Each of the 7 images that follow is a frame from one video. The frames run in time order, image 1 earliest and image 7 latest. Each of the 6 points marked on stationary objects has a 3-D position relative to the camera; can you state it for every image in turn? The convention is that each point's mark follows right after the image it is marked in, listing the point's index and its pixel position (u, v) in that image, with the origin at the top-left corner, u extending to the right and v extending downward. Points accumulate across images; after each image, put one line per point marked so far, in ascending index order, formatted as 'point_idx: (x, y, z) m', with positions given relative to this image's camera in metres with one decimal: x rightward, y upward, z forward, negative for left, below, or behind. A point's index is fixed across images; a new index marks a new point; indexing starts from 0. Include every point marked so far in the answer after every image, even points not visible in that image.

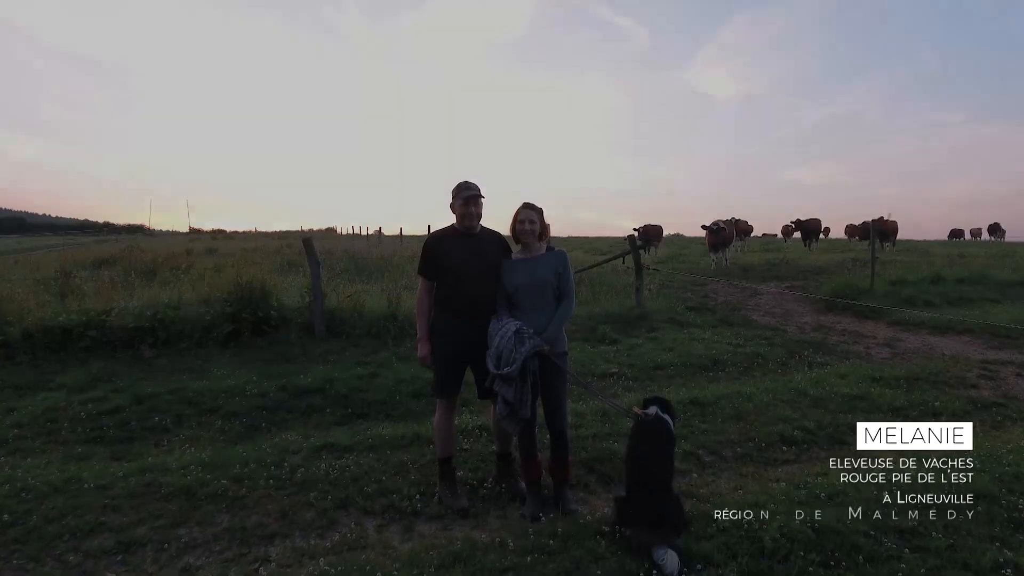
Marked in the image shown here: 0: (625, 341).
0: (+1.7, -0.8, +9.4) m
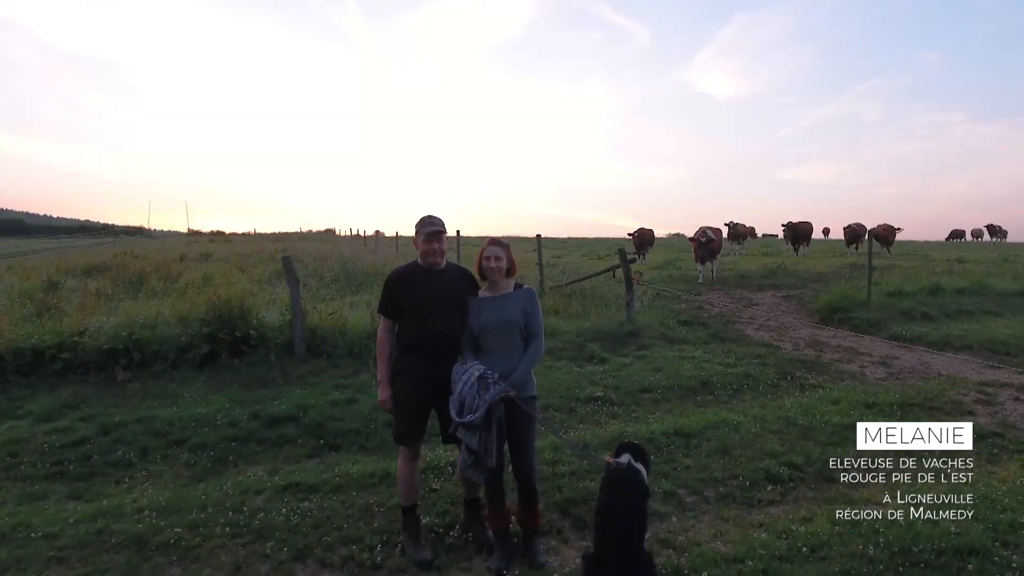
0: (+1.4, -1.0, +9.2) m
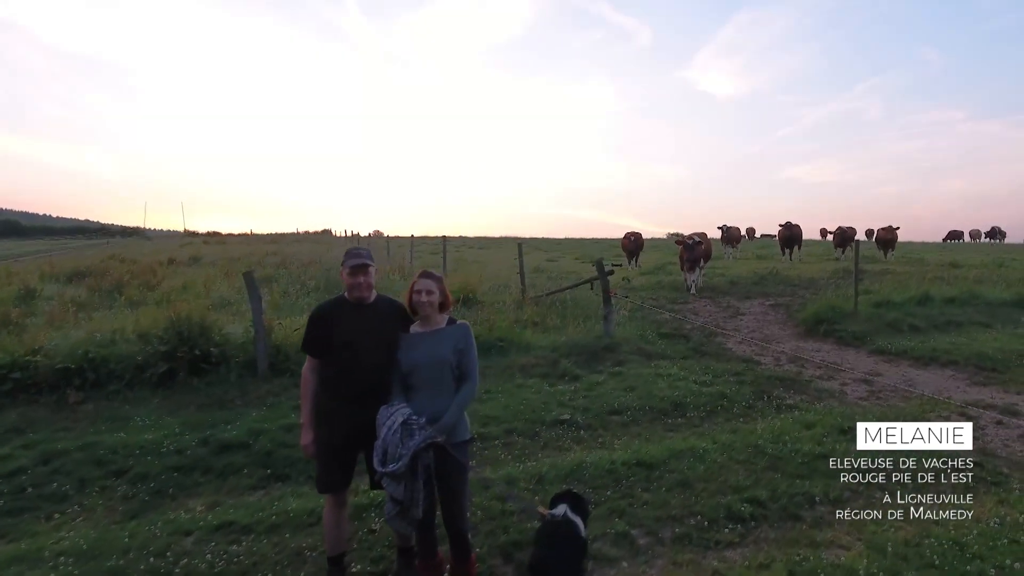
0: (+1.0, -1.3, +8.9) m
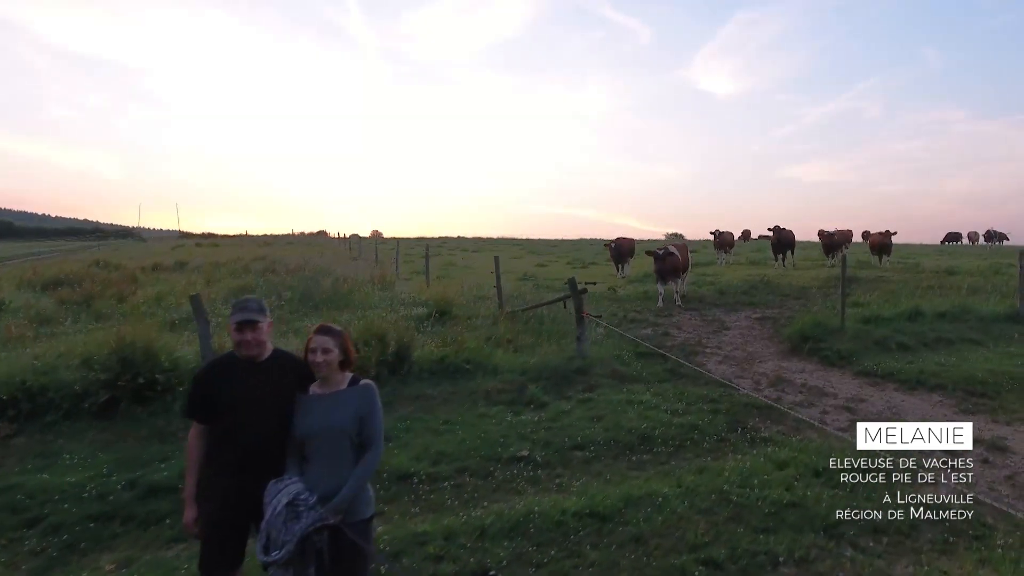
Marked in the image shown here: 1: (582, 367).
0: (+0.5, -1.6, +8.4) m
1: (+1.1, -1.2, +9.6) m
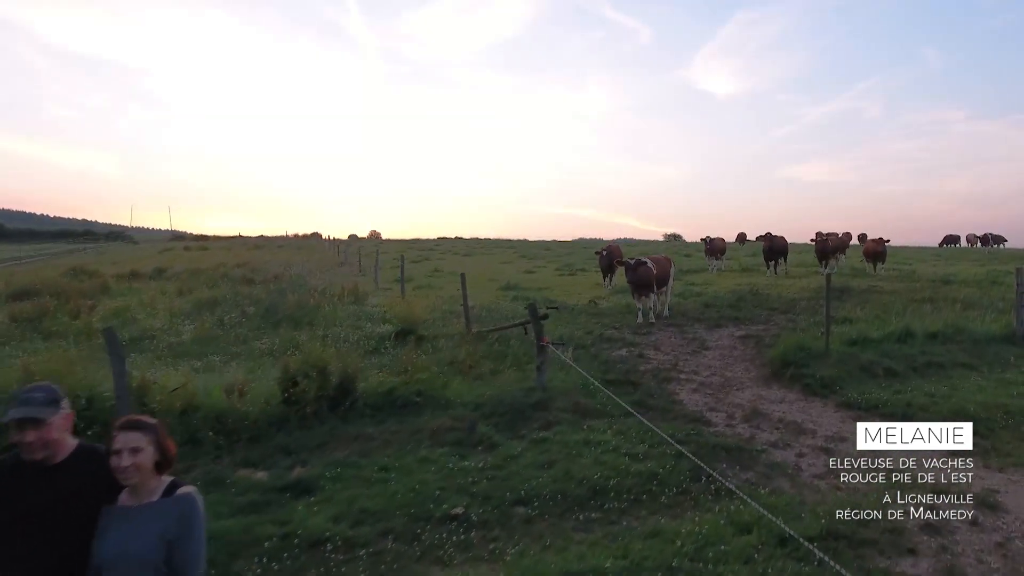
0: (-0.1, -1.9, +7.7) m
1: (+0.4, -1.6, +8.9) m
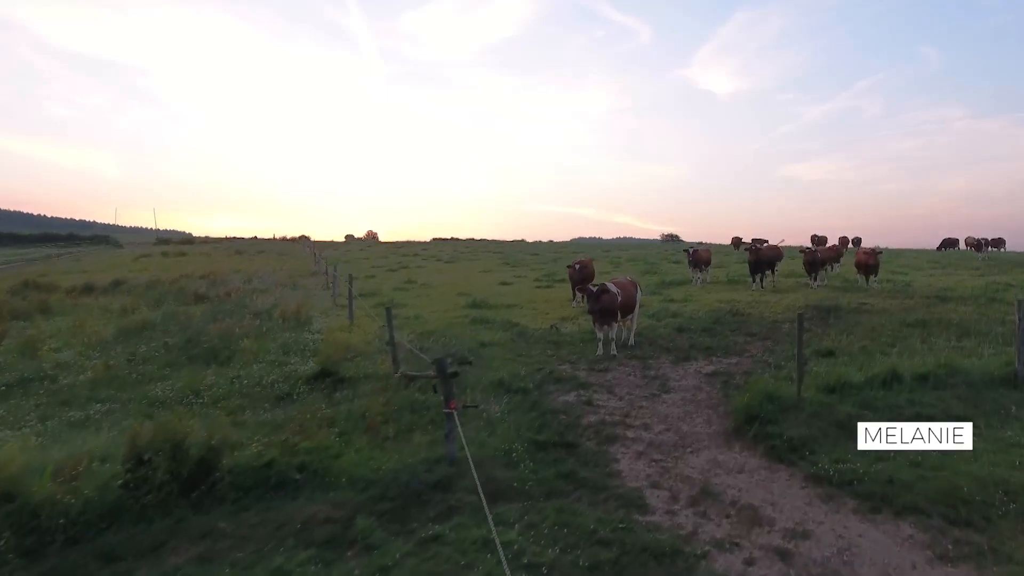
0: (-1.3, -2.6, +6.2) m
1: (-0.8, -2.2, +7.4) m
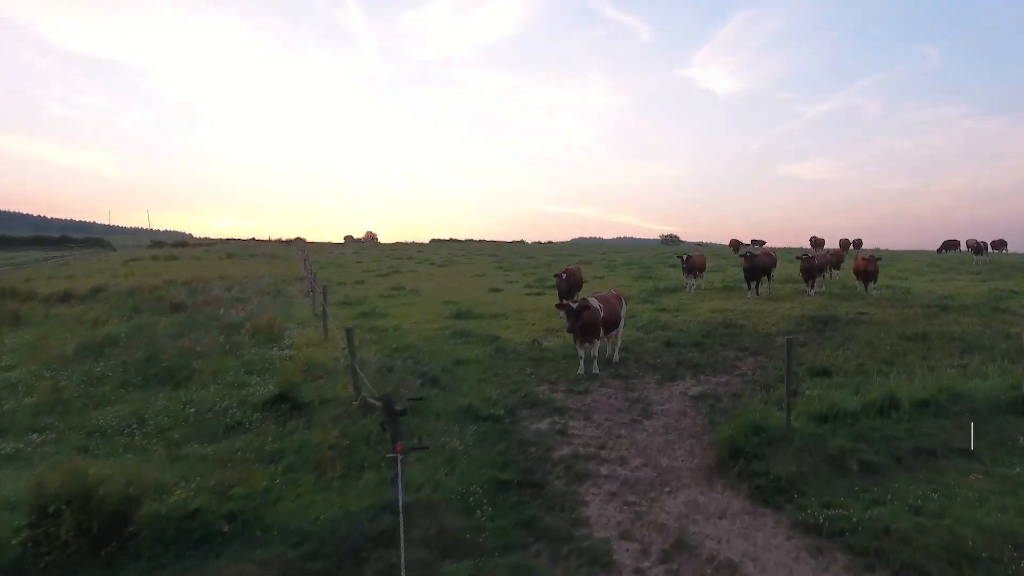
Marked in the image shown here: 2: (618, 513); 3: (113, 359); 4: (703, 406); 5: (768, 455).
0: (-1.8, -2.9, +5.4) m
1: (-1.2, -2.5, +6.6) m
2: (+1.3, -2.6, +7.5) m
3: (-8.6, -1.5, +14.2) m
4: (+3.4, -2.1, +11.2) m
5: (+3.5, -2.2, +8.6) m
